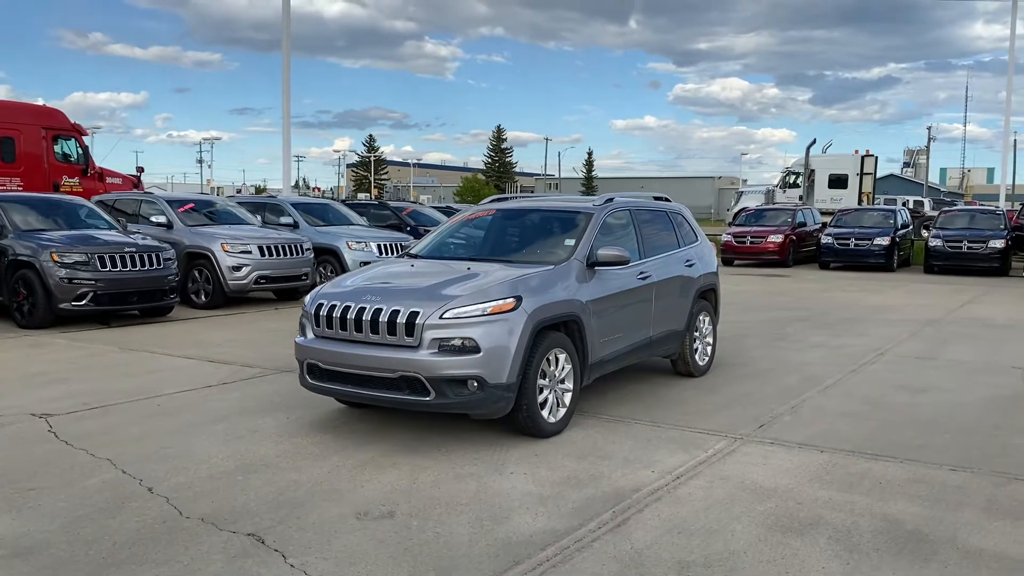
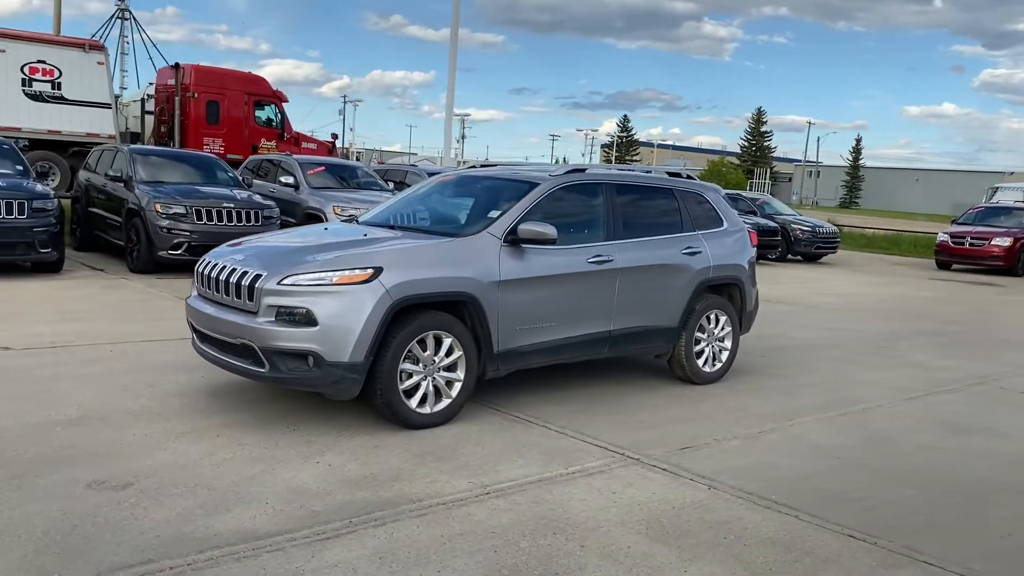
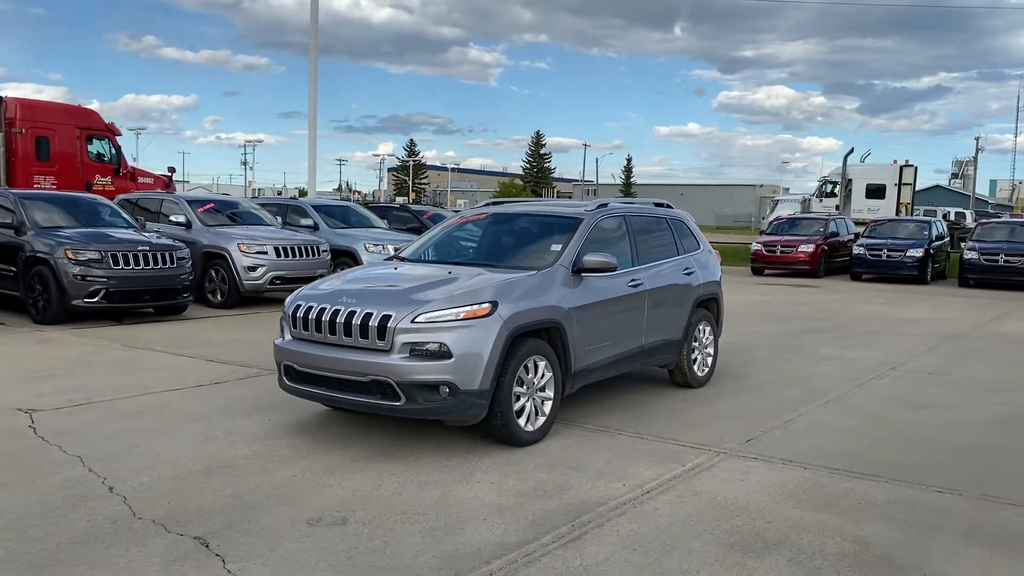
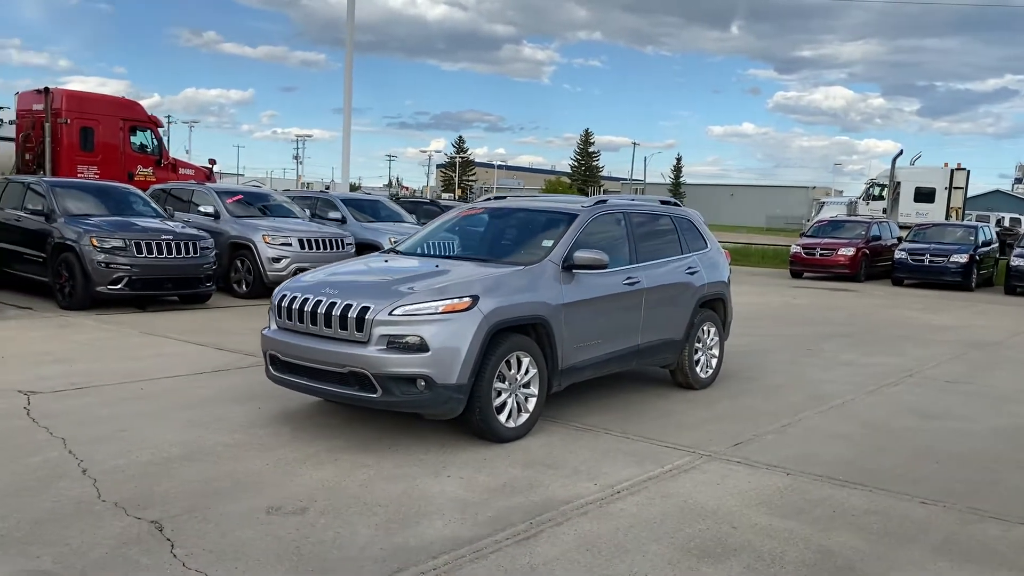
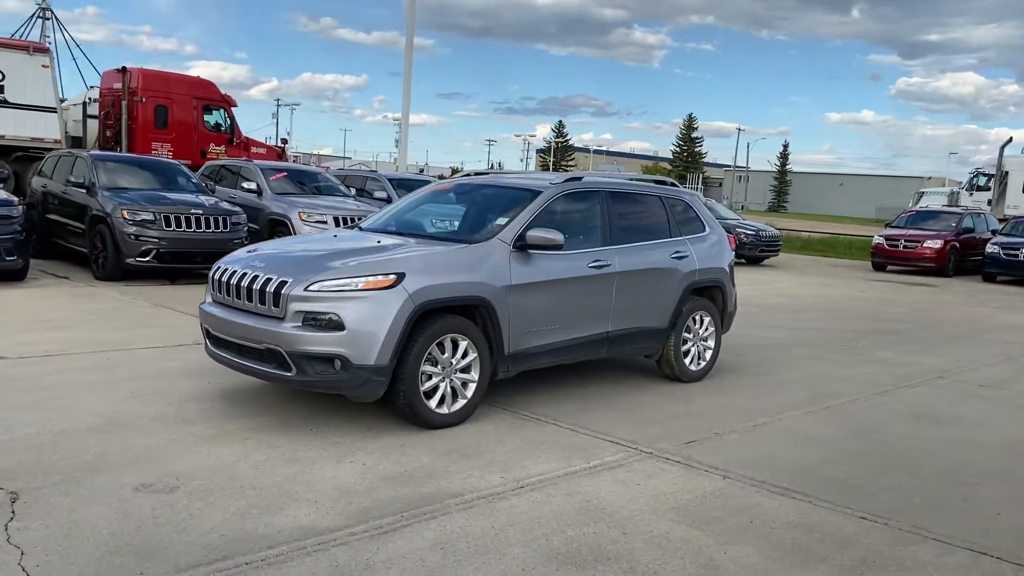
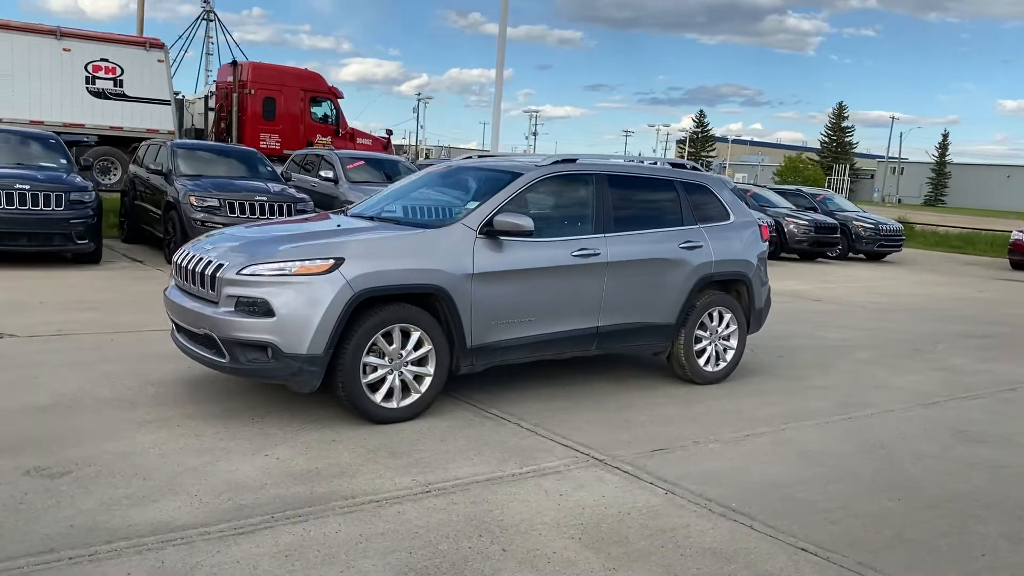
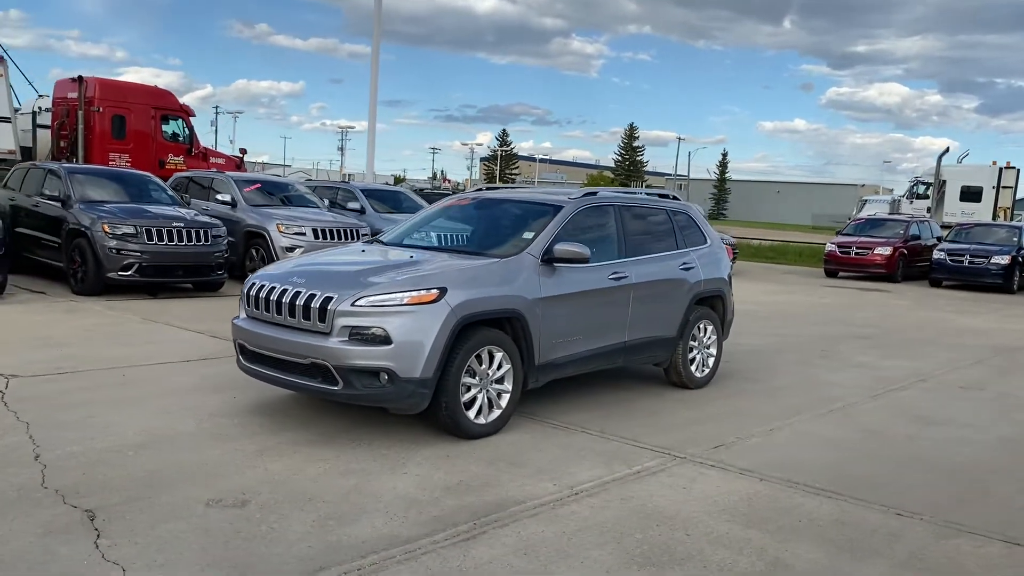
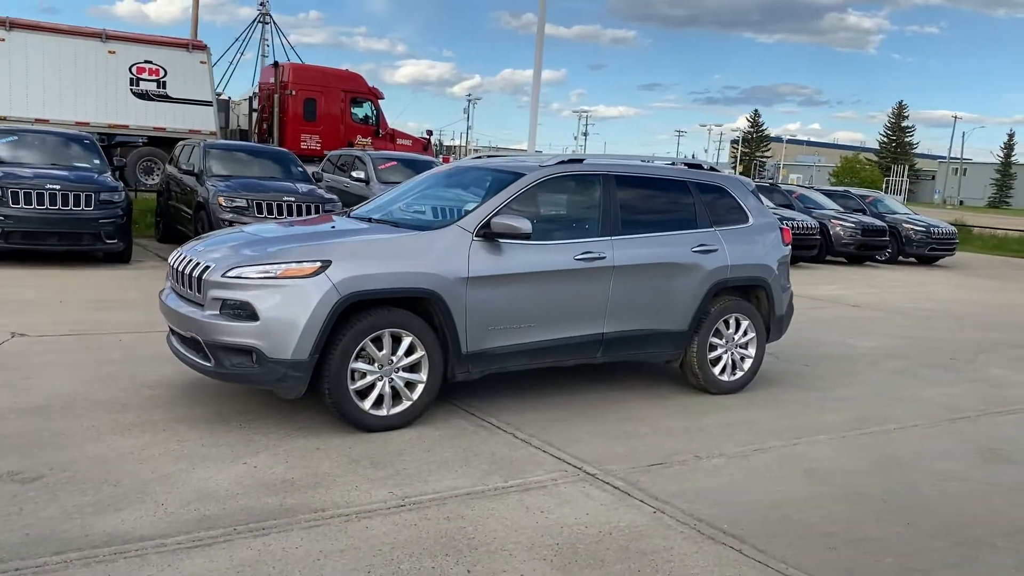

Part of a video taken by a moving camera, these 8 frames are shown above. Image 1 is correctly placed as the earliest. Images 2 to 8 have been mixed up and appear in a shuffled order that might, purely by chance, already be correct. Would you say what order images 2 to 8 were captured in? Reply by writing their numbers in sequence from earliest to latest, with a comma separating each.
3, 4, 7, 5, 2, 6, 8
